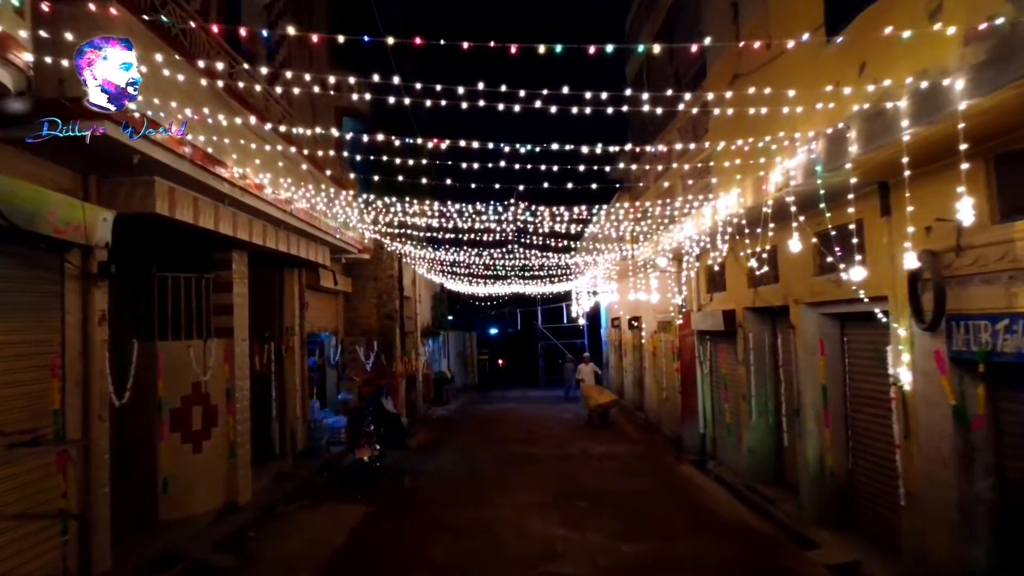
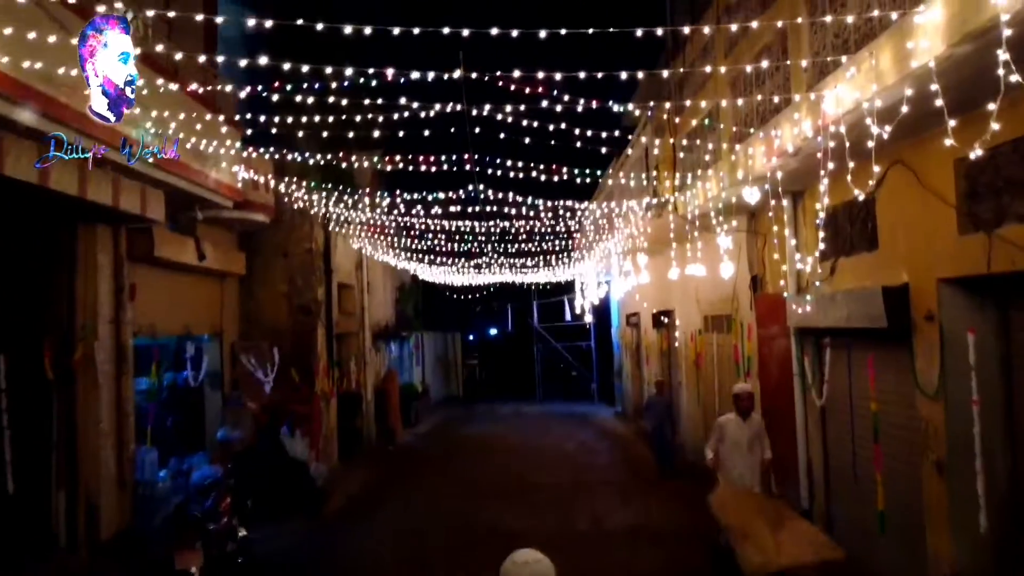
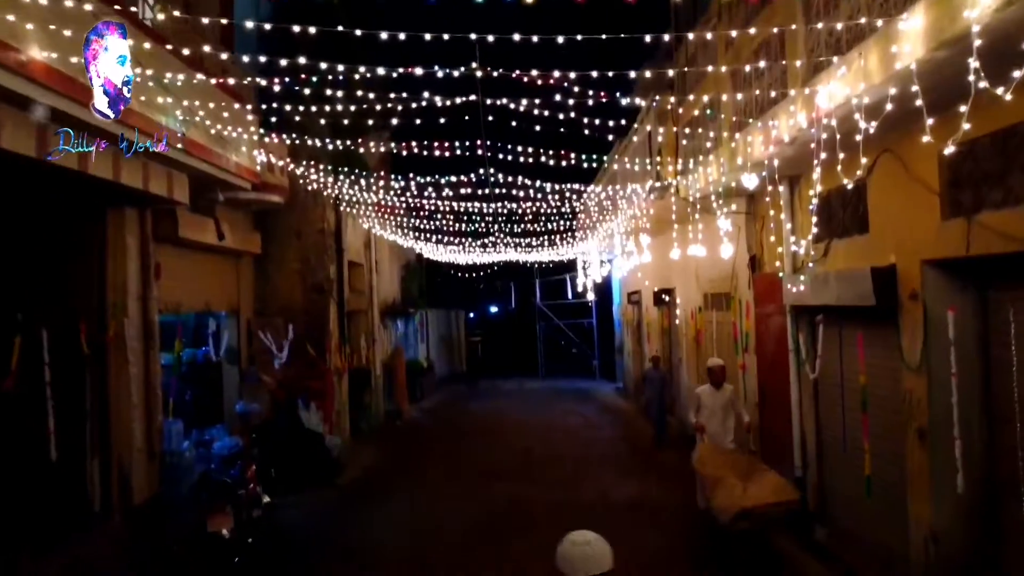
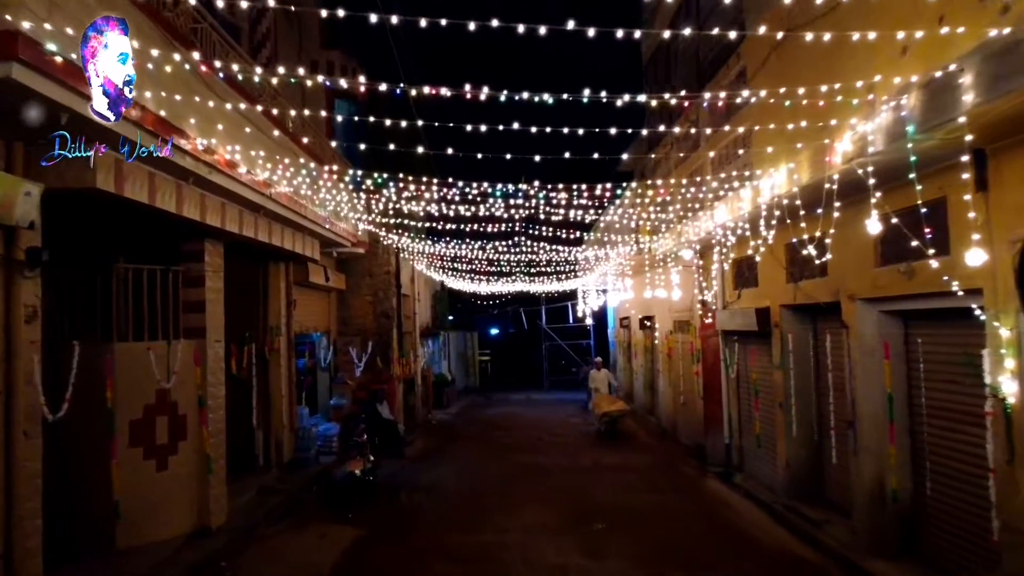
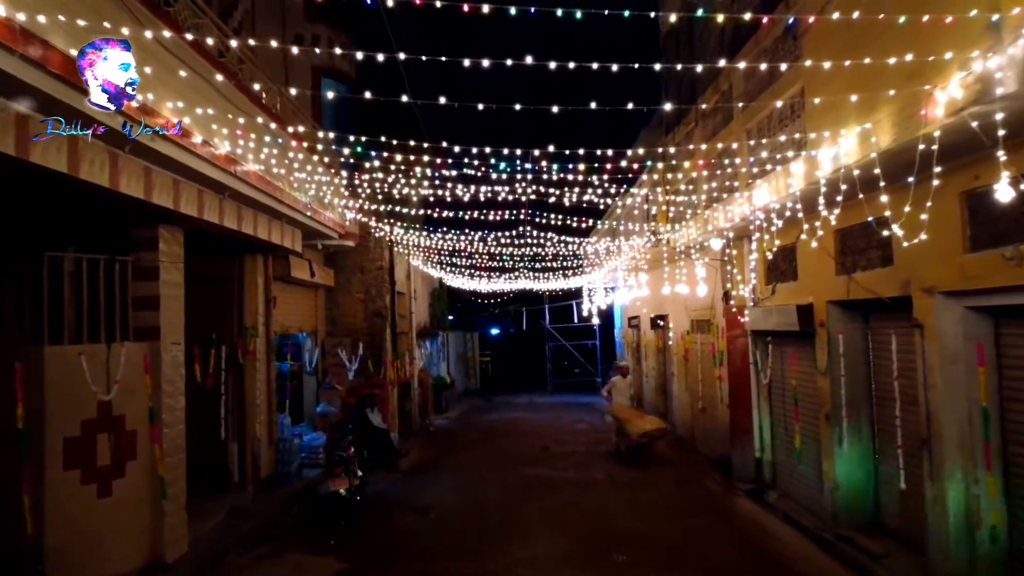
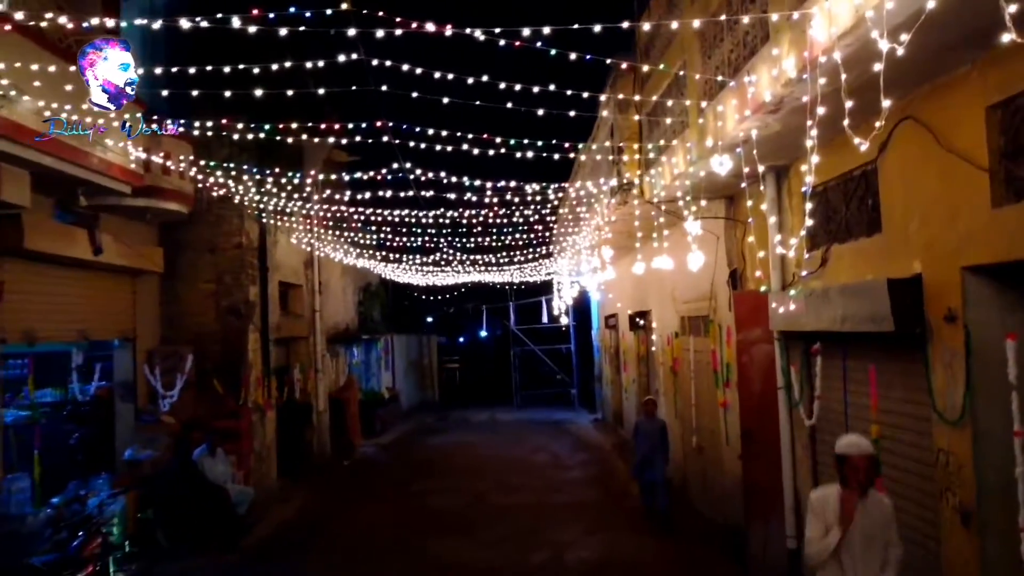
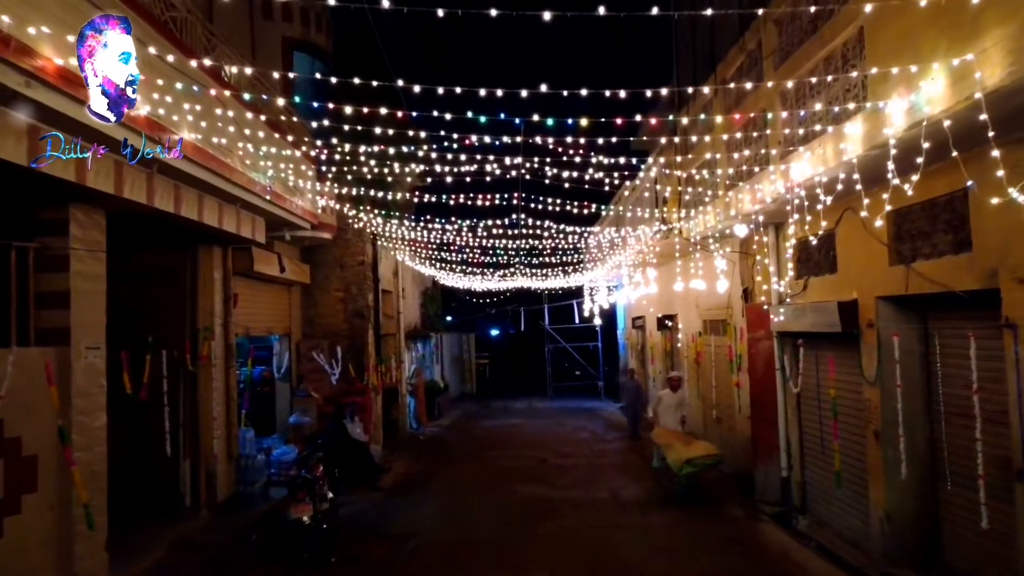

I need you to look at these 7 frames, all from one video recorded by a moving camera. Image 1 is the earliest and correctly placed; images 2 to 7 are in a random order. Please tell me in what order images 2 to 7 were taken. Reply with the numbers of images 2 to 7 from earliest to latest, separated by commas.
4, 5, 7, 3, 2, 6
